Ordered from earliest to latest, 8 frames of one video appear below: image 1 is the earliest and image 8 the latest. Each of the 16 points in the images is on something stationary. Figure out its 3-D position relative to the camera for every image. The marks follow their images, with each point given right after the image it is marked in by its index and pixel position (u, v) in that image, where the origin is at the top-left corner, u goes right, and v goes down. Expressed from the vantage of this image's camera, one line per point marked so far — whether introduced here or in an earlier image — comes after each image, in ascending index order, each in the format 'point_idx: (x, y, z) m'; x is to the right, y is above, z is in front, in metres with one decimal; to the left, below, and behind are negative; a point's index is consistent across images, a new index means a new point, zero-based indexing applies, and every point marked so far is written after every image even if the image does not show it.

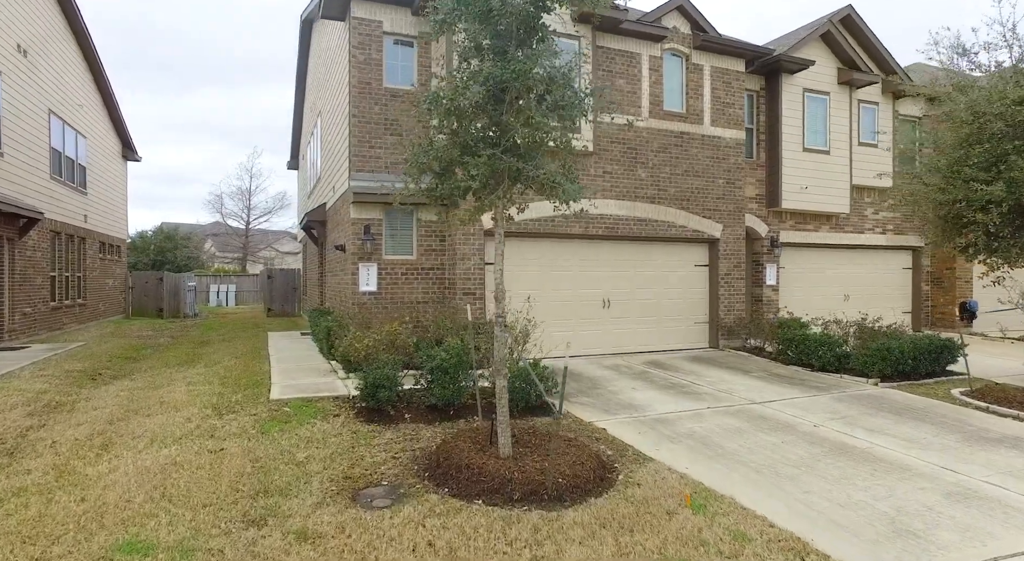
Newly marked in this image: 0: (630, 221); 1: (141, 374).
0: (+2.2, +1.1, +11.2) m
1: (-6.1, -1.5, +9.6) m
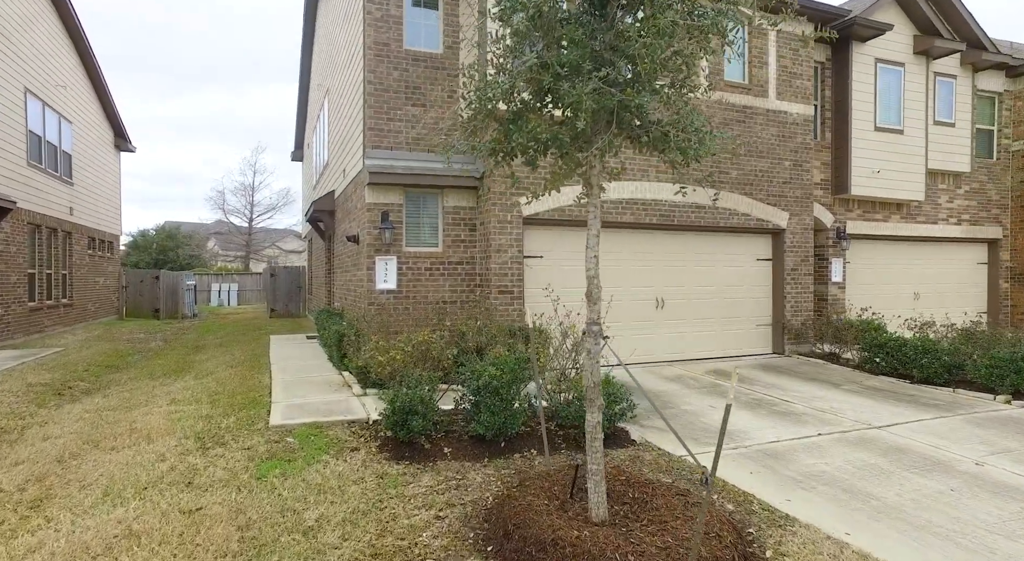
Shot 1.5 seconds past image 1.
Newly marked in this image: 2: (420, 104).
0: (+2.9, +1.2, +9.6) m
1: (-5.4, -1.5, +8.1) m
2: (-1.4, +2.6, +8.7) m
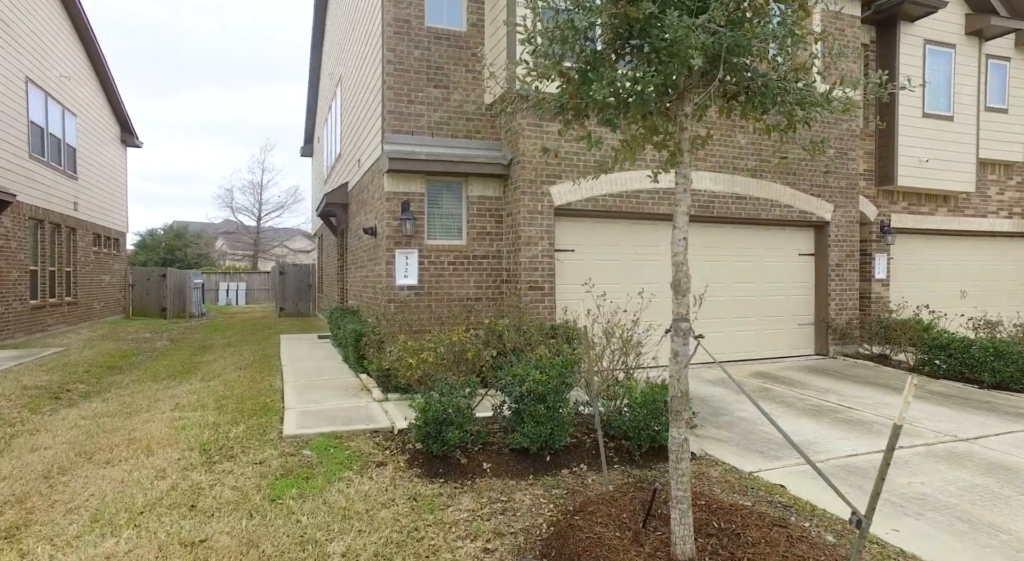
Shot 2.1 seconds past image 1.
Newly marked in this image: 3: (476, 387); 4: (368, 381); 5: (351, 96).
0: (+3.3, +1.3, +9.0) m
1: (-5.0, -1.4, +7.5) m
2: (-1.0, +2.7, +8.1) m
3: (-0.3, -0.9, +4.7) m
4: (-1.8, -1.2, +7.2) m
5: (-3.3, +3.9, +12.2) m
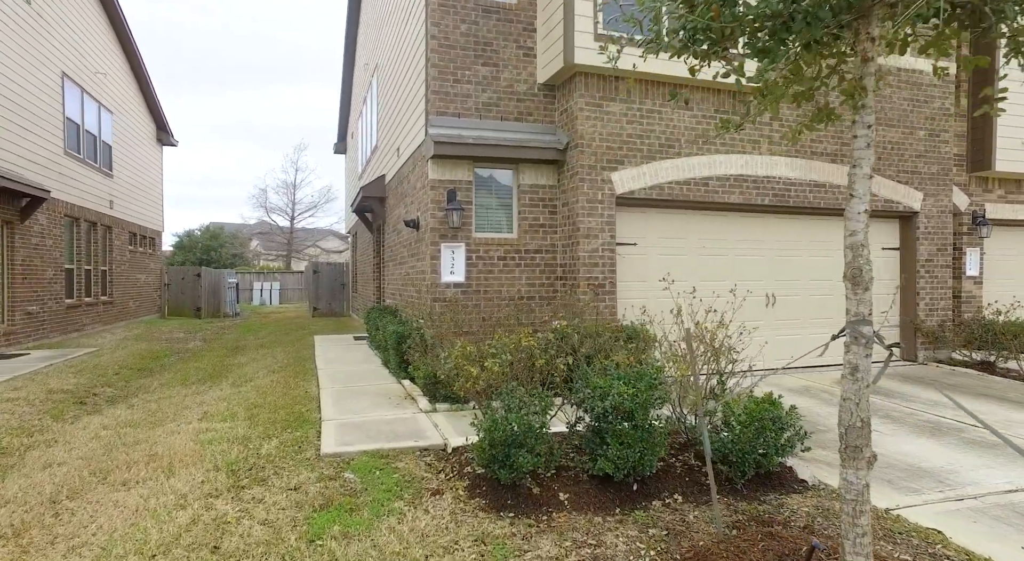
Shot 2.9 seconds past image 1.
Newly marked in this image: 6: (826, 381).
0: (+4.0, +1.3, +8.0) m
1: (-4.4, -1.4, +7.0) m
2: (-0.3, +2.7, +7.3) m
3: (+0.2, -0.8, +4.0) m
4: (-1.1, -1.2, +6.5) m
5: (-2.5, +3.9, +11.6) m
6: (+4.0, -1.3, +7.4) m
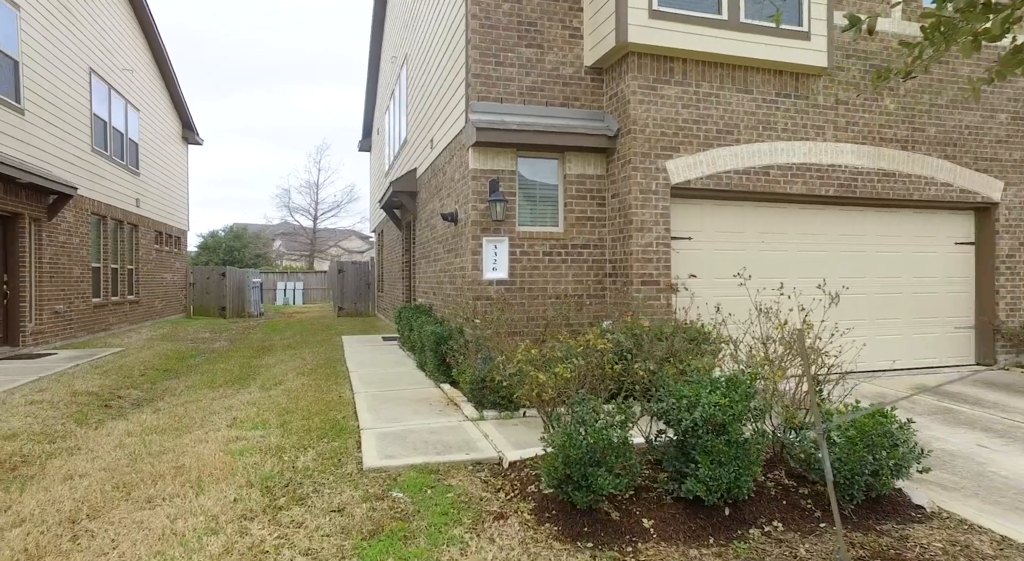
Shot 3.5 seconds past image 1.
0: (+4.6, +1.3, +7.4) m
1: (-3.8, -1.3, +6.6) m
2: (+0.3, +2.8, +6.8) m
3: (+0.7, -0.8, +3.5) m
4: (-0.6, -1.2, +6.0) m
5: (-1.8, +3.9, +11.2) m
6: (+4.5, -1.2, +6.8) m
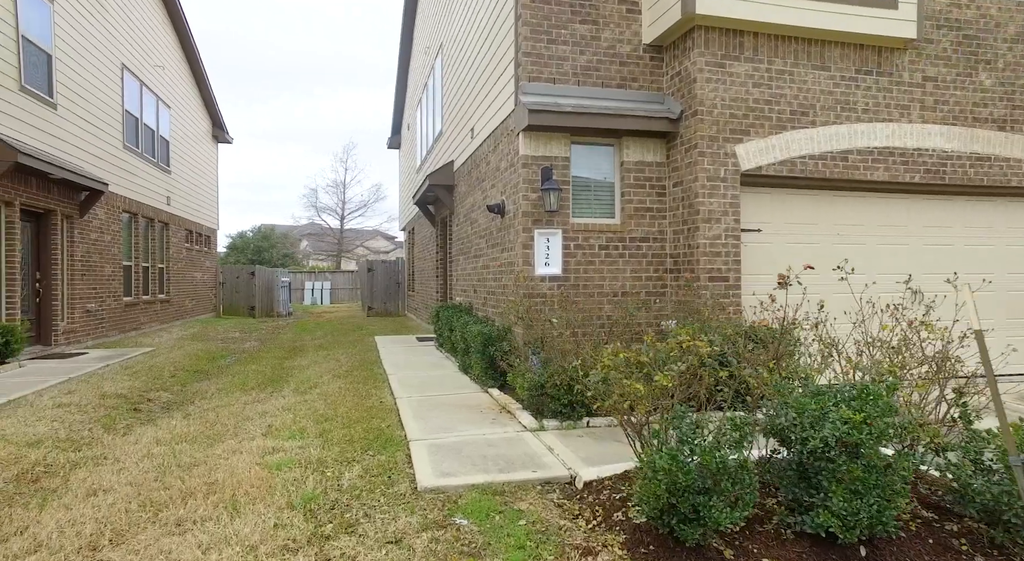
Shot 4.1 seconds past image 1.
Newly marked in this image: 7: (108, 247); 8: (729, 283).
0: (+5.2, +1.4, +6.7) m
1: (-3.3, -1.3, +6.2) m
2: (+0.8, +2.8, +6.3) m
3: (+1.1, -0.7, +2.9) m
4: (-0.1, -1.1, +5.5) m
5: (-1.0, +4.0, +10.7) m
6: (+5.1, -1.2, +6.1) m
7: (-8.0, +0.7, +11.6) m
8: (+2.2, 0.0, +5.9) m
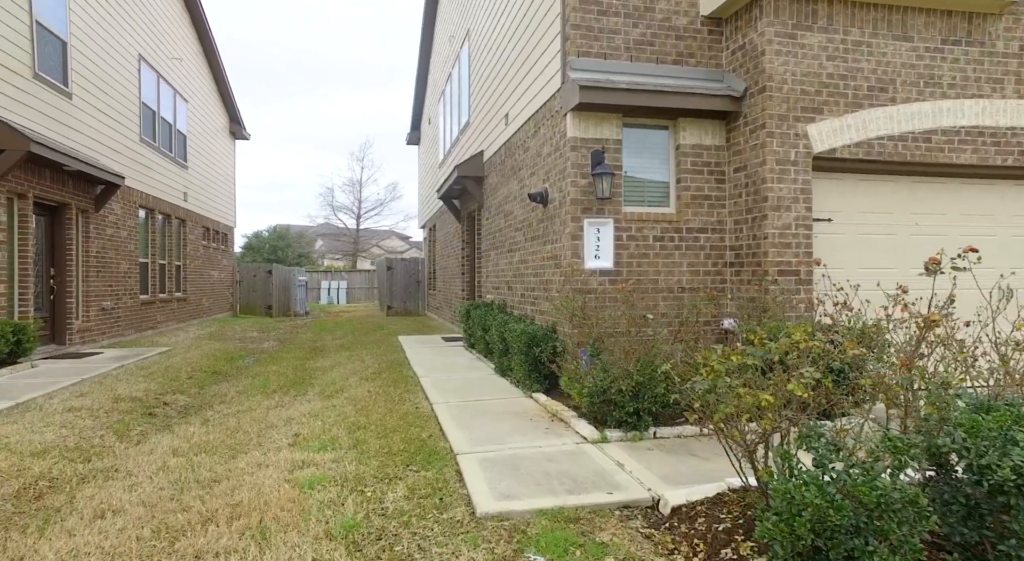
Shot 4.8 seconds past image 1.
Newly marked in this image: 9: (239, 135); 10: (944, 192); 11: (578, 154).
0: (+5.6, +1.4, +6.0) m
1: (-2.8, -1.2, +5.8) m
2: (+1.3, +2.9, +5.7) m
3: (+1.5, -0.7, +2.3) m
4: (+0.4, -1.1, +5.0) m
5: (-0.5, +4.0, +10.2) m
6: (+5.5, -1.2, +5.4) m
7: (-7.5, +0.7, +11.3) m
8: (+2.6, 0.0, +5.3) m
9: (-9.2, +4.9, +19.9) m
10: (+4.3, +0.9, +5.9) m
11: (+0.6, +1.2, +5.5) m
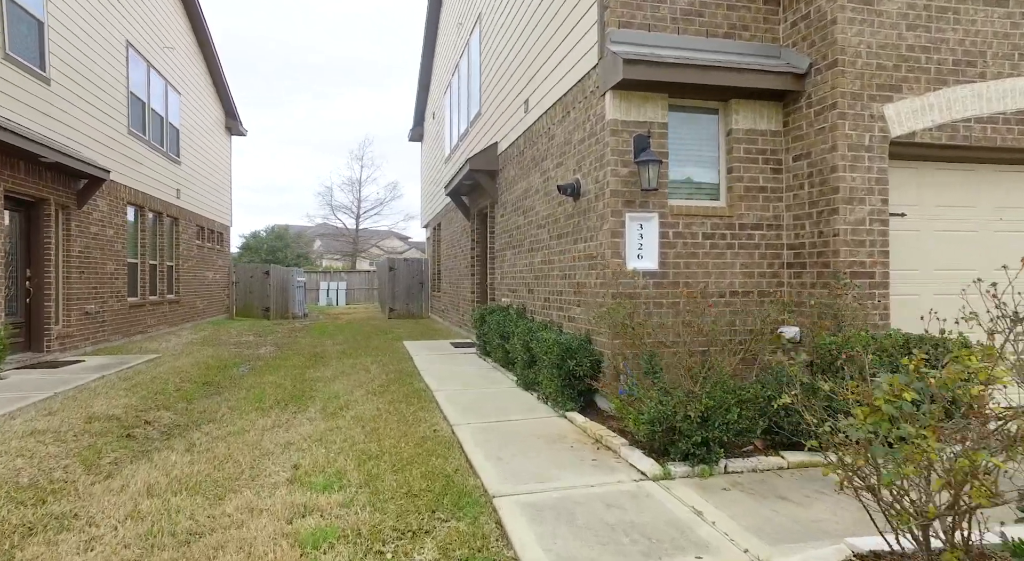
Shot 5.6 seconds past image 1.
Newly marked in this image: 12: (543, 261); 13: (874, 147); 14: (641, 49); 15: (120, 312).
0: (+5.9, +1.4, +5.4) m
1: (-2.6, -1.3, +5.0) m
2: (+1.5, +2.8, +5.0) m
3: (+1.7, -0.7, +1.6) m
4: (+0.6, -1.1, +4.3) m
5: (-0.3, +4.0, +9.5) m
6: (+5.8, -1.2, +4.7) m
7: (-7.2, +0.7, +10.5) m
8: (+2.9, 0.0, +4.6) m
9: (-9.0, +4.9, +19.1) m
10: (+4.6, +0.9, +5.3) m
11: (+0.9, +1.2, +4.8) m
12: (+0.3, +0.2, +6.4) m
13: (+2.9, +1.1, +4.7) m
14: (+1.1, +1.9, +4.8) m
15: (-7.4, -0.6, +11.0) m
